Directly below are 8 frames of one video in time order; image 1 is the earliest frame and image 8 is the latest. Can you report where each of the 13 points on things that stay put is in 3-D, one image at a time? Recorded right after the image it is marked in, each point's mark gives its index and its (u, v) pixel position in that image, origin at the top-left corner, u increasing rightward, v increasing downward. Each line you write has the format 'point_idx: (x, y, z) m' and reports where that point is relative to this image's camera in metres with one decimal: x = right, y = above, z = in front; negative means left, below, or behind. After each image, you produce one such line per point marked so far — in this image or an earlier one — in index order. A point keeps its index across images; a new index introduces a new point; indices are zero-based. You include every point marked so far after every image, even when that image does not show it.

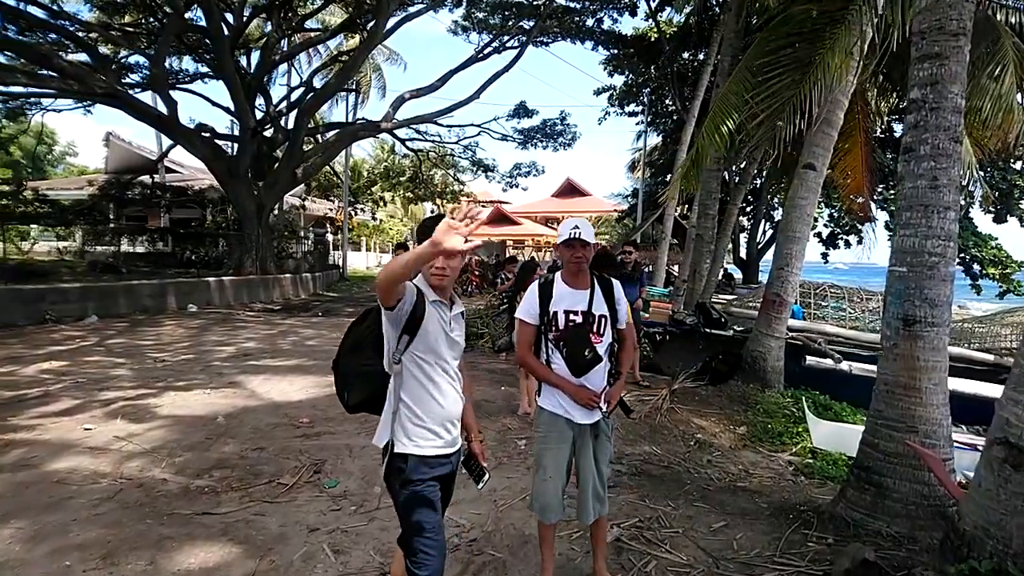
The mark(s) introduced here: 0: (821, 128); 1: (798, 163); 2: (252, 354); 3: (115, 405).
0: (+3.5, +1.8, +7.2) m
1: (+3.3, +1.4, +7.4) m
2: (-3.6, -0.9, +8.9) m
3: (-3.6, -1.0, +6.0) m
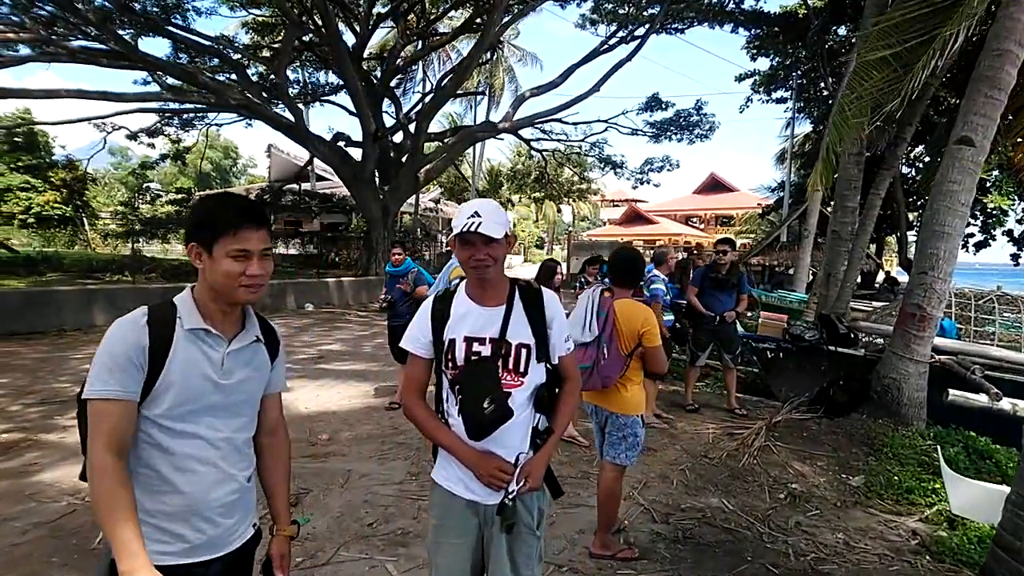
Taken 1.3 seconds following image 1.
0: (+4.0, +1.7, +5.5) m
1: (+3.9, +1.3, +5.8) m
2: (-2.5, -0.9, +8.7) m
3: (-3.2, -1.1, +5.9) m
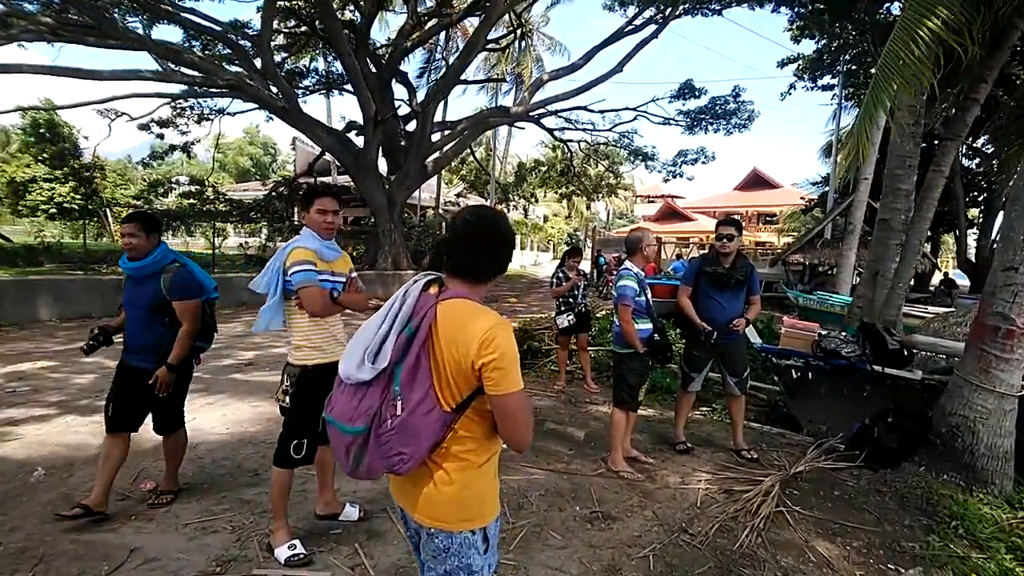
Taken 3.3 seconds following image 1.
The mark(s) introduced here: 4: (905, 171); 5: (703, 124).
0: (+3.5, +1.7, +3.8) m
1: (+3.4, +1.3, +4.0) m
2: (-2.9, -0.9, +7.4) m
3: (-3.7, -1.0, +4.6) m
4: (+4.7, +1.4, +7.6) m
5: (+5.9, +5.1, +20.0) m
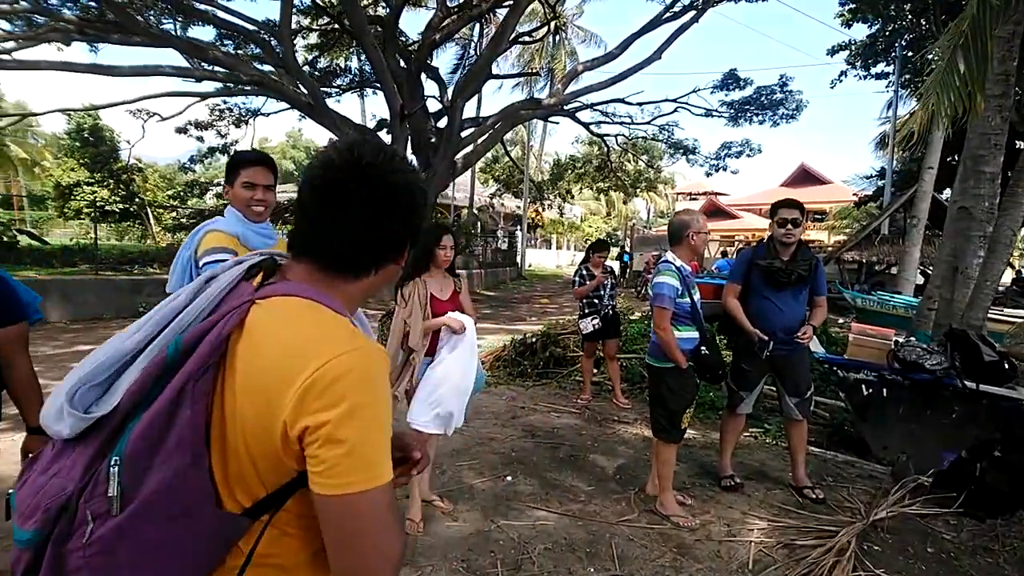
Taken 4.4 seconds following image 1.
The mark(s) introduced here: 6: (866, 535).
0: (+3.5, +1.7, +2.8) m
1: (+3.4, +1.3, +3.0) m
2: (-2.7, -0.9, +6.8) m
3: (-3.7, -1.0, +4.0) m
4: (+4.9, +1.4, +6.6) m
5: (+6.9, +5.1, +18.8) m
6: (+1.8, -1.3, +3.3) m
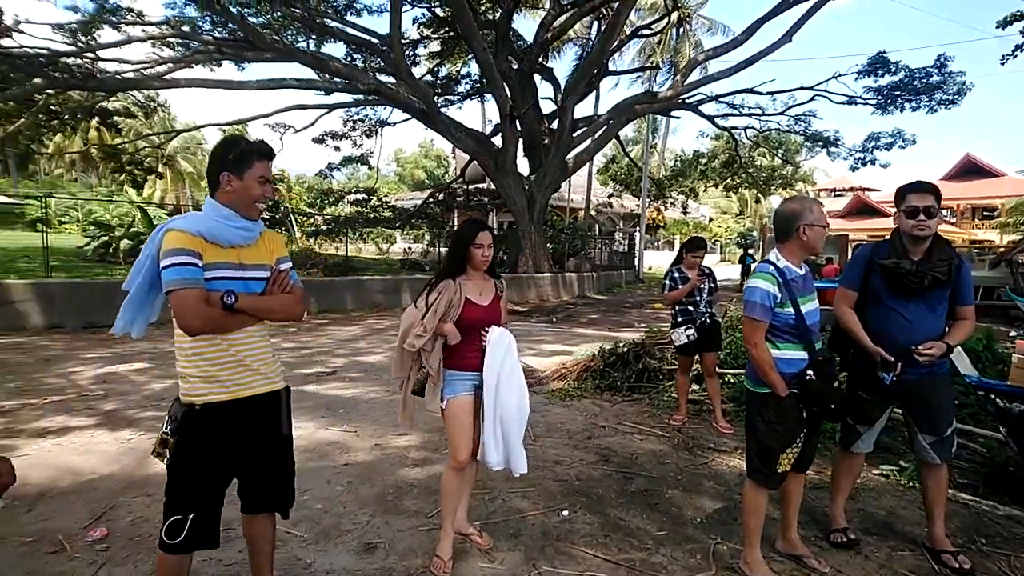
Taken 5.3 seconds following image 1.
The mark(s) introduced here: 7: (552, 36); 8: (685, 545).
0: (+3.6, +1.6, +1.6) m
1: (+3.5, +1.3, +1.9) m
2: (-1.7, -0.9, +6.7) m
3: (-3.3, -1.0, +4.2) m
4: (+5.6, +1.3, +5.1) m
5: (+10.0, +4.9, +16.7) m
6: (+2.0, -1.3, +2.5) m
7: (+1.2, +7.4, +19.0) m
8: (+0.8, -1.2, +3.0) m
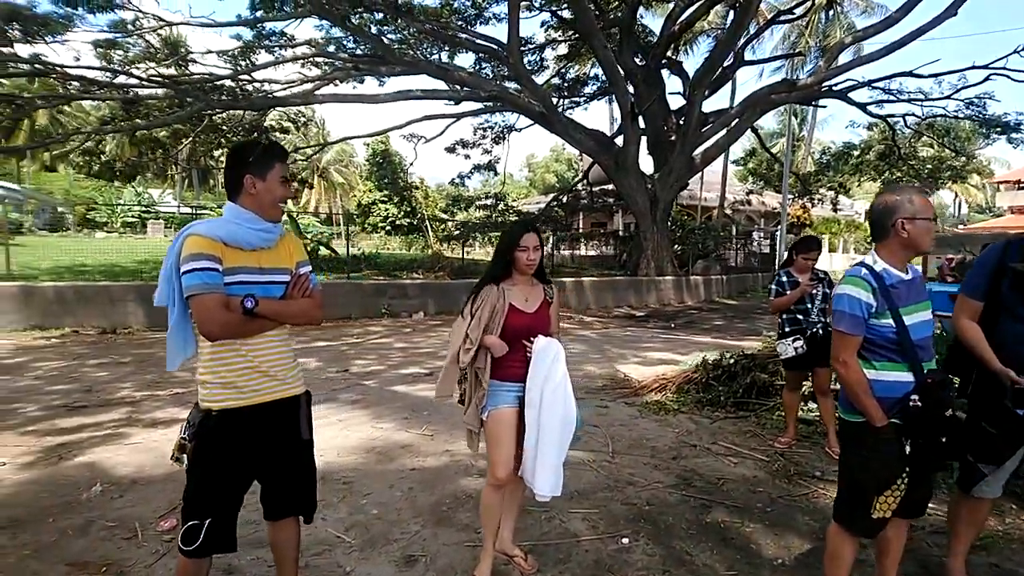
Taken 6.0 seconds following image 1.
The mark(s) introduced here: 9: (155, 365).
0: (+3.4, +1.6, +0.7) m
1: (+3.4, +1.2, +1.0) m
2: (-0.7, -0.9, +6.8) m
3: (-2.7, -1.0, +4.6) m
4: (+6.2, +1.2, +3.7) m
5: (+12.8, +4.8, +14.2) m
6: (+2.1, -1.3, +1.9) m
7: (+4.7, +7.3, +18.2) m
8: (+1.0, -1.2, +2.6) m
9: (-3.9, -0.8, +6.9) m
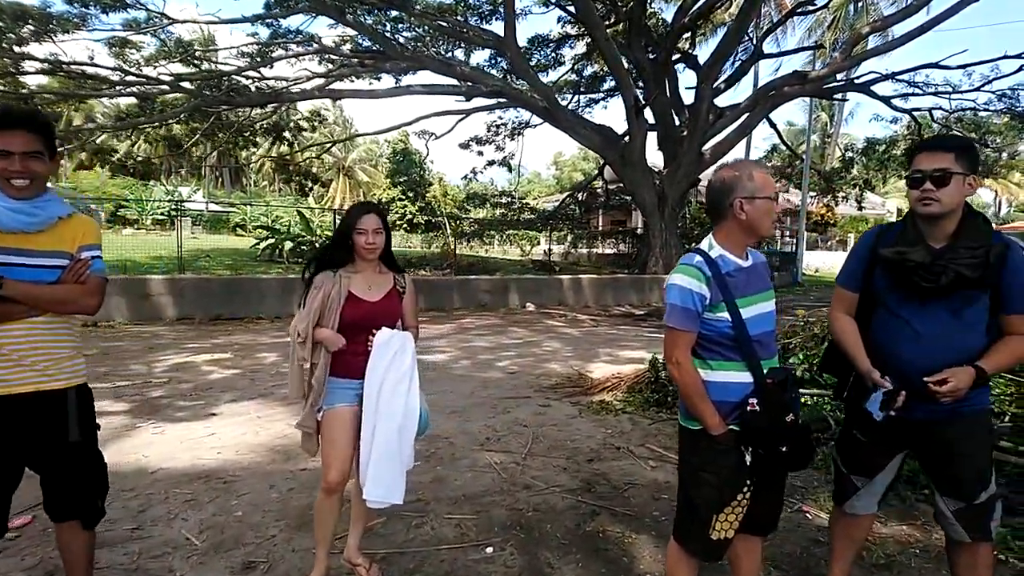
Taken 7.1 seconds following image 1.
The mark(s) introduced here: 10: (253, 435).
0: (+2.7, +1.6, +0.4) m
1: (+2.7, +1.3, +0.7) m
2: (-1.2, -0.9, +6.6) m
3: (-3.3, -0.9, +4.5) m
4: (+5.6, +1.3, +3.2) m
5: (+12.7, +4.8, +13.5) m
6: (+1.4, -1.3, +1.6) m
7: (+4.8, +7.4, +17.8) m
8: (+0.4, -1.2, +2.4) m
9: (-4.3, -0.7, +6.9) m
10: (-1.7, -1.0, +4.2) m
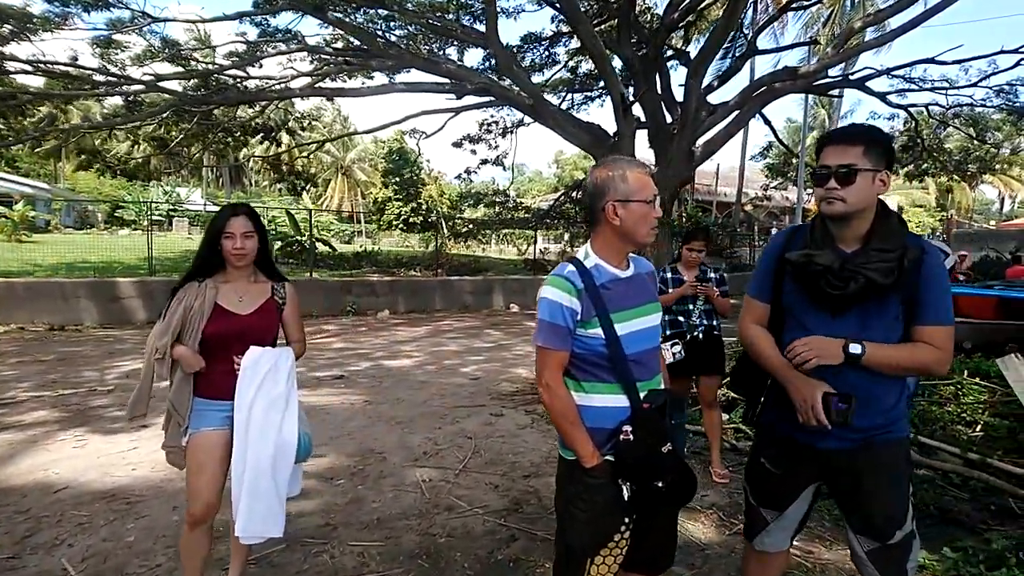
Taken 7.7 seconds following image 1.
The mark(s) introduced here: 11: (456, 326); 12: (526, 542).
0: (+2.3, +1.6, +0.1) m
1: (+2.3, +1.2, +0.4) m
2: (-1.6, -0.9, +6.4) m
3: (-3.7, -1.0, +4.3) m
4: (+5.2, +1.3, +3.0) m
5: (+12.3, +4.8, +13.2) m
6: (+1.0, -1.3, +1.3) m
7: (+4.4, +7.4, +17.5) m
8: (0.0, -1.2, +2.2) m
9: (-4.7, -0.8, +6.7) m
10: (-2.1, -1.0, +4.0) m
11: (-0.9, -0.6, +10.5) m
12: (+0.1, -1.1, +2.8) m
